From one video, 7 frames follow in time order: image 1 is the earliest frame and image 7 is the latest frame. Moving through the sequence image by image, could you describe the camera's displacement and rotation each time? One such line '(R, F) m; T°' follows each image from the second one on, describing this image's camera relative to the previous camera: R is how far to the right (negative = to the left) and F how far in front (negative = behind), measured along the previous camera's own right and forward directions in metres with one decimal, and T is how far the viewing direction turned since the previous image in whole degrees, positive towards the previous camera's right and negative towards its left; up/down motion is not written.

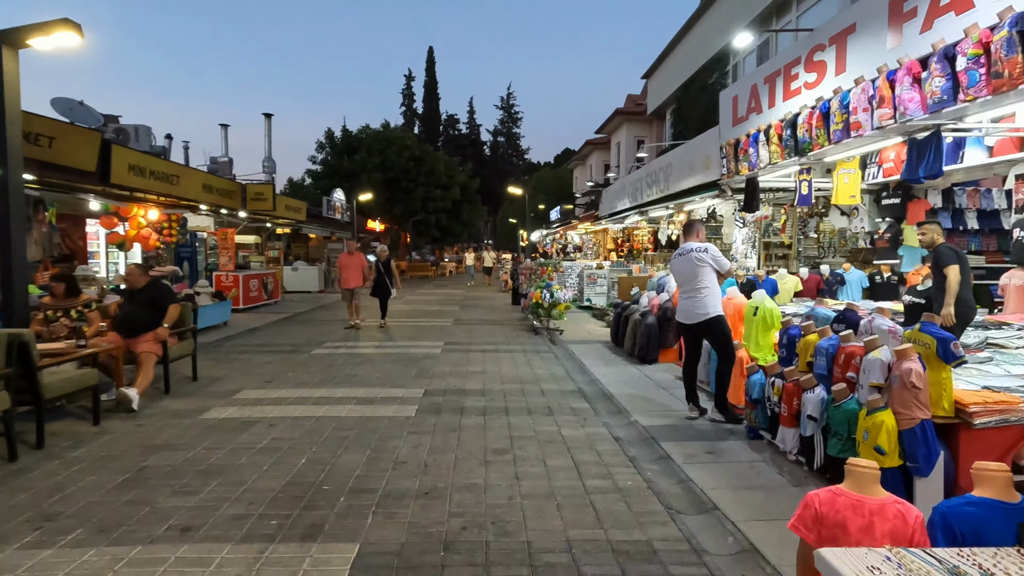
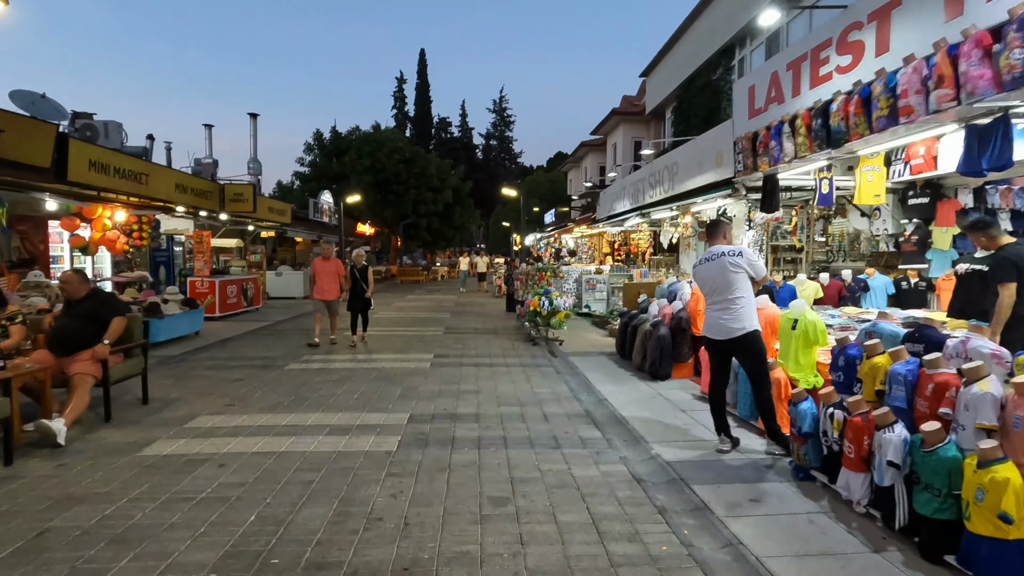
(-0.1, +0.9) m; +1°
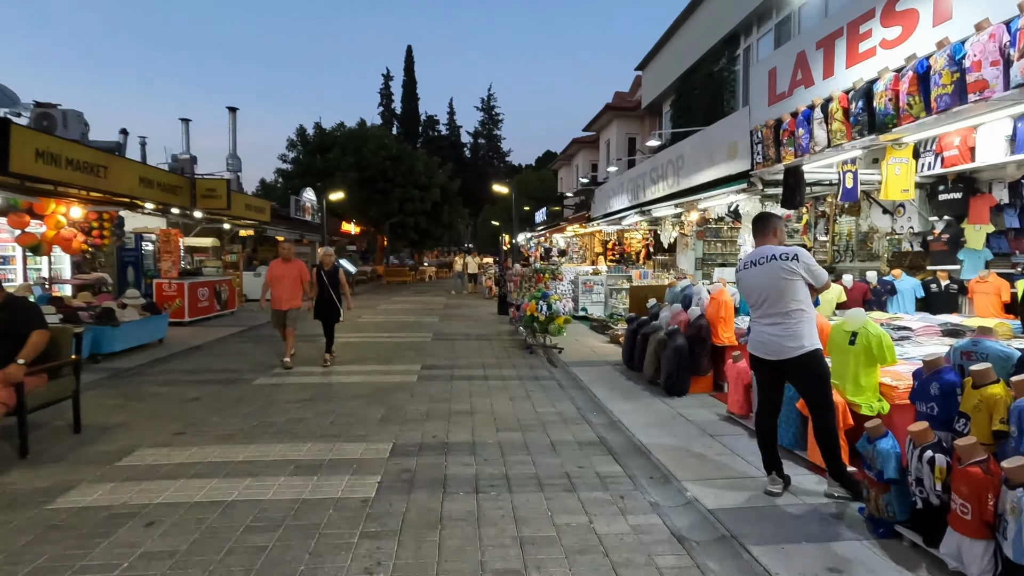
(-0.1, +0.9) m; +1°
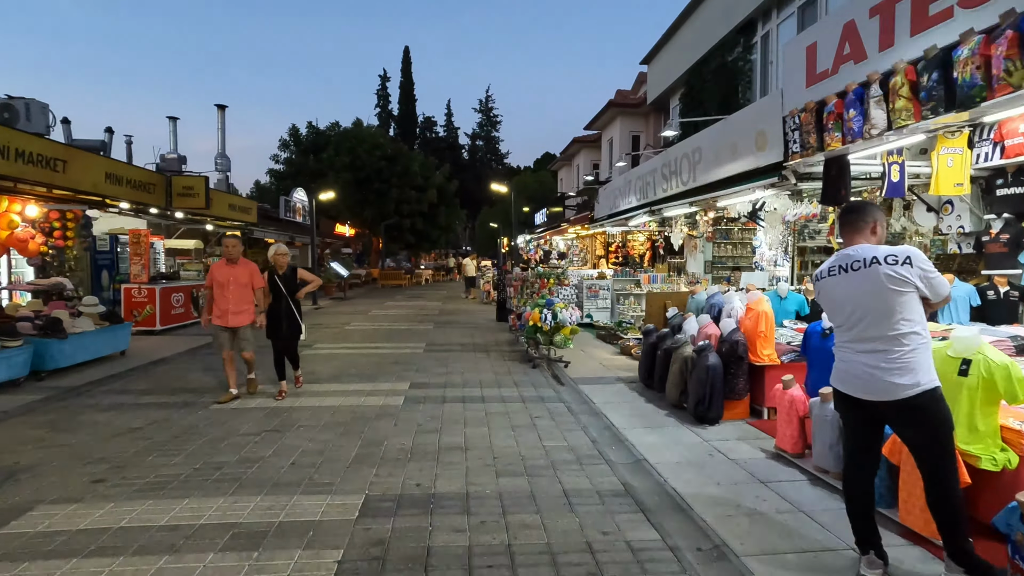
(0.0, +1.0) m; 0°
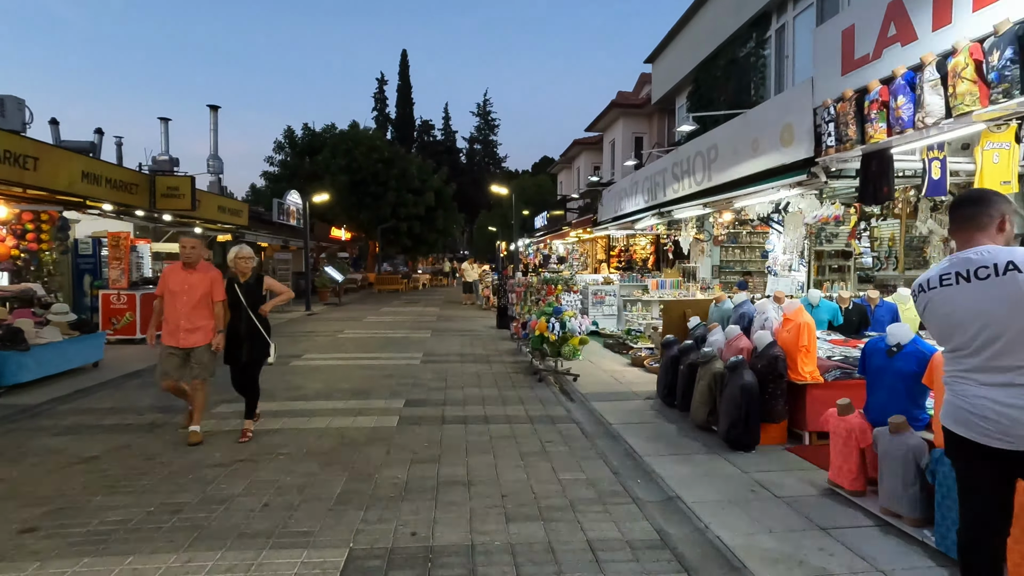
(-0.1, +0.7) m; 0°
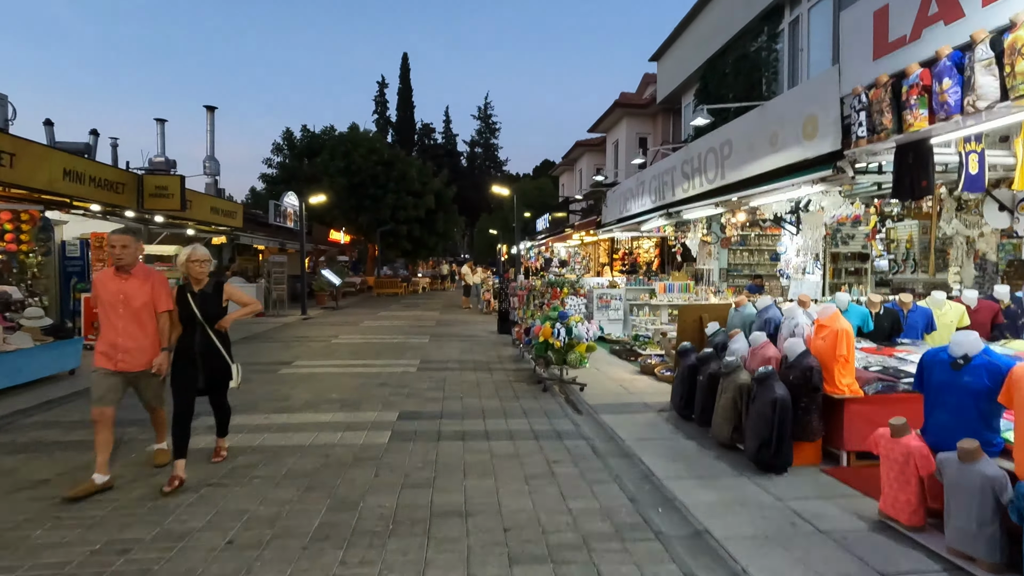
(0.0, +0.5) m; 0°
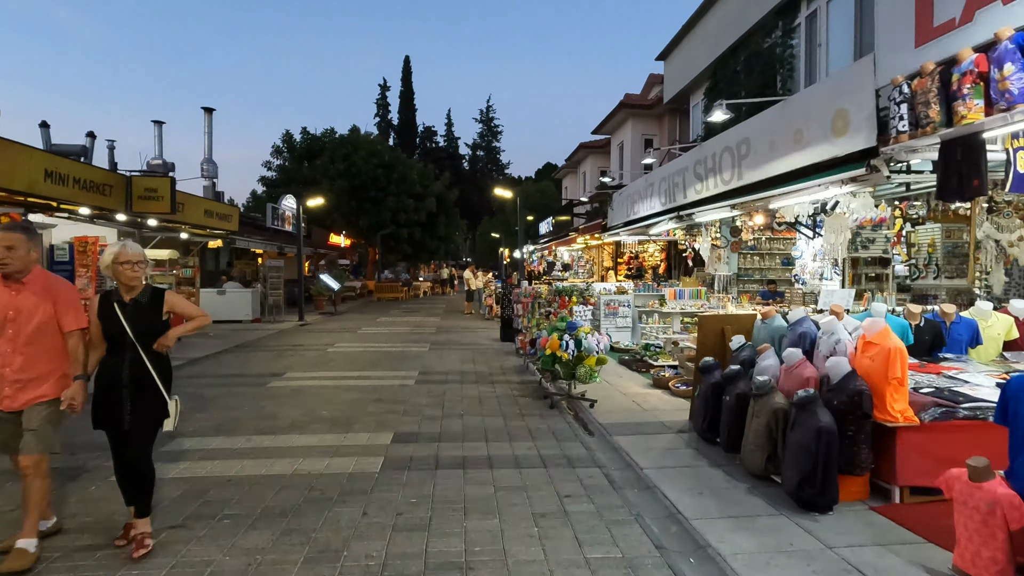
(0.0, +0.5) m; 0°
